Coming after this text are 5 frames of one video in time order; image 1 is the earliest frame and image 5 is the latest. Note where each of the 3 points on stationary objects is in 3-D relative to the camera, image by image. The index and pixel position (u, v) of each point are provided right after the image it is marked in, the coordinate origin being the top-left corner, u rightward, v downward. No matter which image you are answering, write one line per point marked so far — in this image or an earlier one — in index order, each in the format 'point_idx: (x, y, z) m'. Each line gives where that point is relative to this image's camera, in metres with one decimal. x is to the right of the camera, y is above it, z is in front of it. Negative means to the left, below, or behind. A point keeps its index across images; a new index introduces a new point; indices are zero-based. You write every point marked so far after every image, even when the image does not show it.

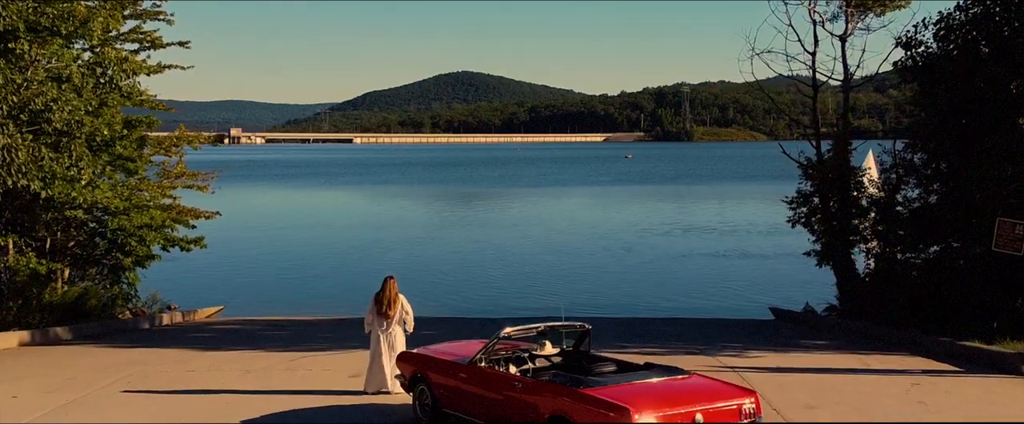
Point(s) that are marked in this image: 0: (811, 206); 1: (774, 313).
0: (+4.0, +0.1, +12.9) m
1: (+3.8, -1.5, +13.9) m
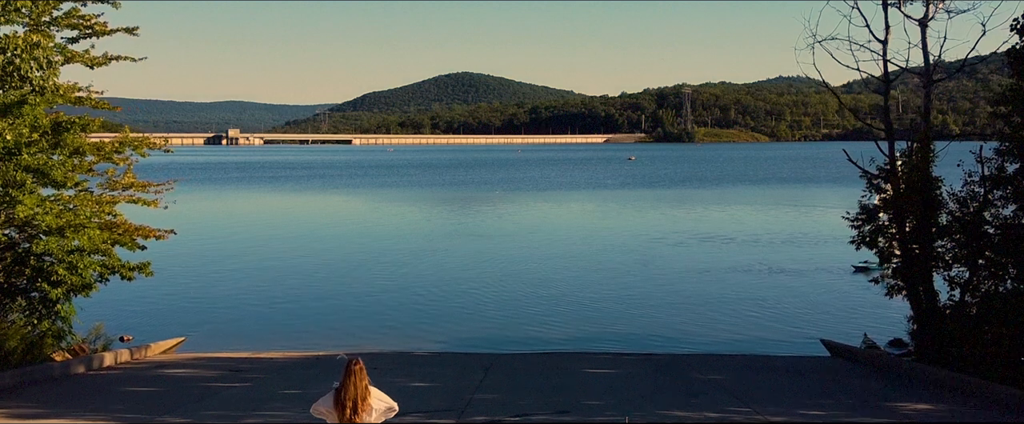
0: (+4.1, -0.1, +10.8) m
1: (+3.9, -1.7, +11.9) m
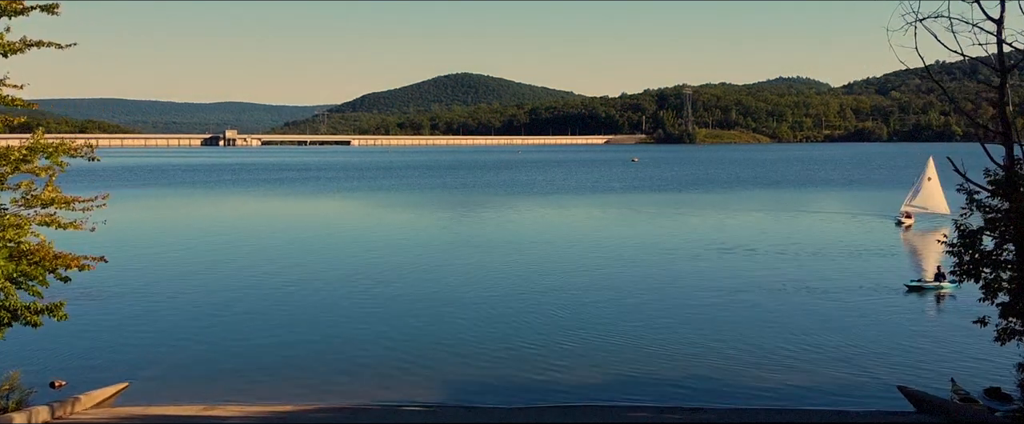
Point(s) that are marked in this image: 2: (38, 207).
0: (+4.2, -0.3, +8.7) m
1: (+4.0, -1.9, +9.7) m
2: (-4.5, 0.0, +9.1) m
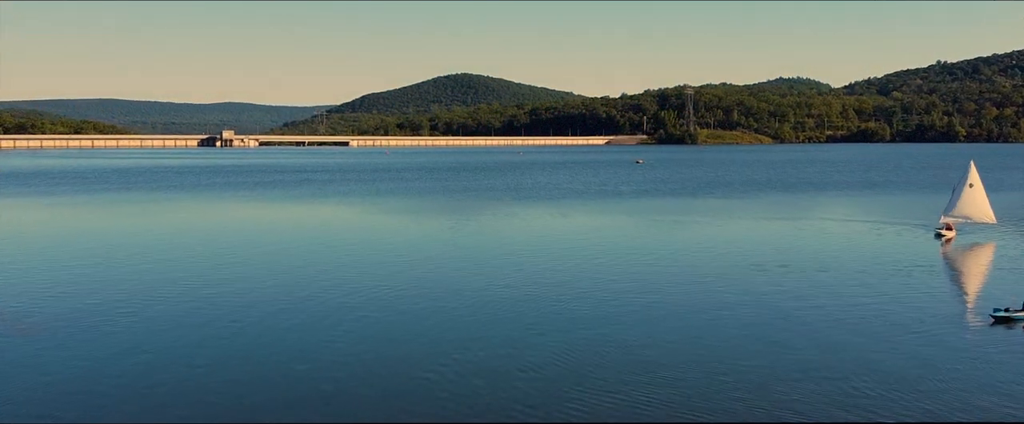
0: (+4.4, -0.6, +6.1) m
1: (+4.2, -2.1, +7.2) m
2: (-4.2, -0.2, +6.6) m
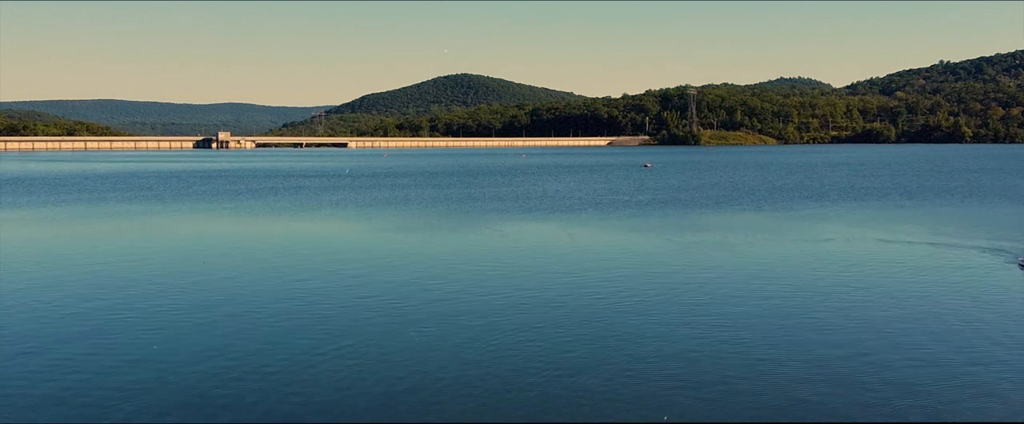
0: (+4.8, -1.2, +2.1) m
1: (+4.6, -2.7, +3.1) m
2: (-3.8, -0.8, +2.6) m
